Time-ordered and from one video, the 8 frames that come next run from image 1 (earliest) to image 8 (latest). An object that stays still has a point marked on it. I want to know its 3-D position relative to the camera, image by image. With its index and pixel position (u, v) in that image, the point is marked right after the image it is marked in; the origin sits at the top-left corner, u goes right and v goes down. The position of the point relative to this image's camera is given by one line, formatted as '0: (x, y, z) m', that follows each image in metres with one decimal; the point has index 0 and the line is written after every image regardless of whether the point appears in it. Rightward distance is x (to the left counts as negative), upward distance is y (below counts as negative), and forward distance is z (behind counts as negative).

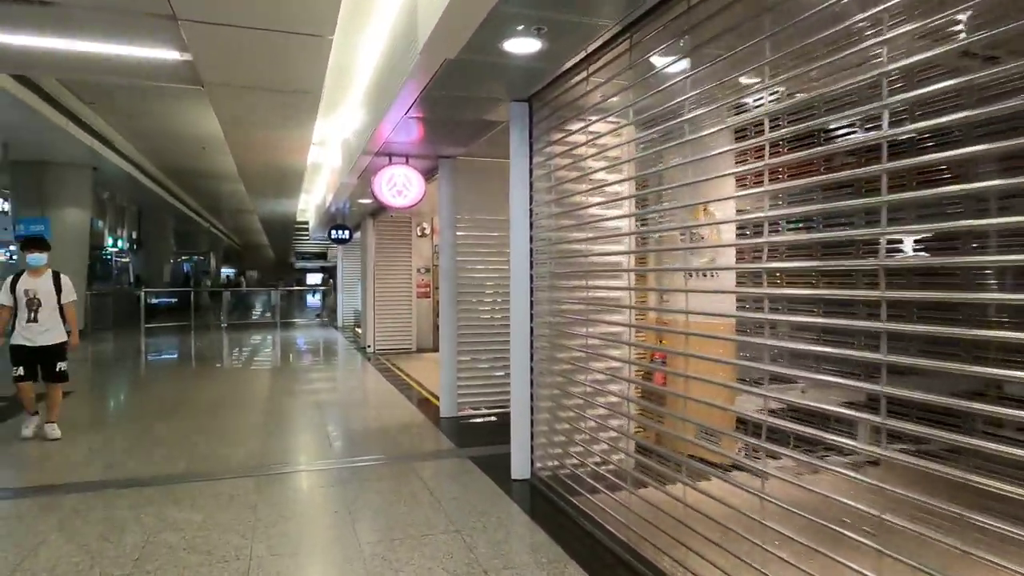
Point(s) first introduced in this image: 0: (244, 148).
0: (-3.1, +1.6, +7.7) m
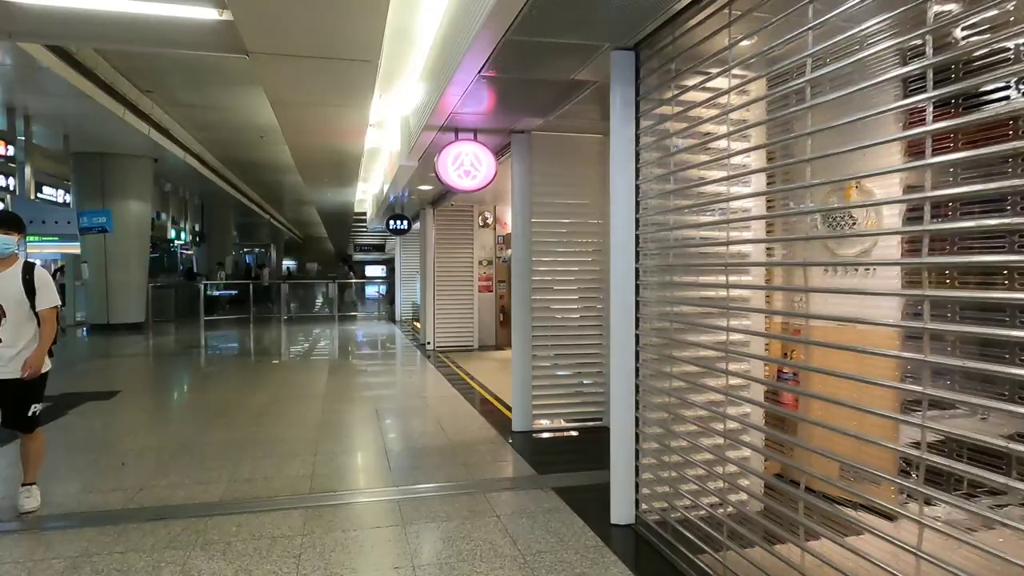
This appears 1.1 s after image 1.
0: (-2.3, +1.7, +7.2) m
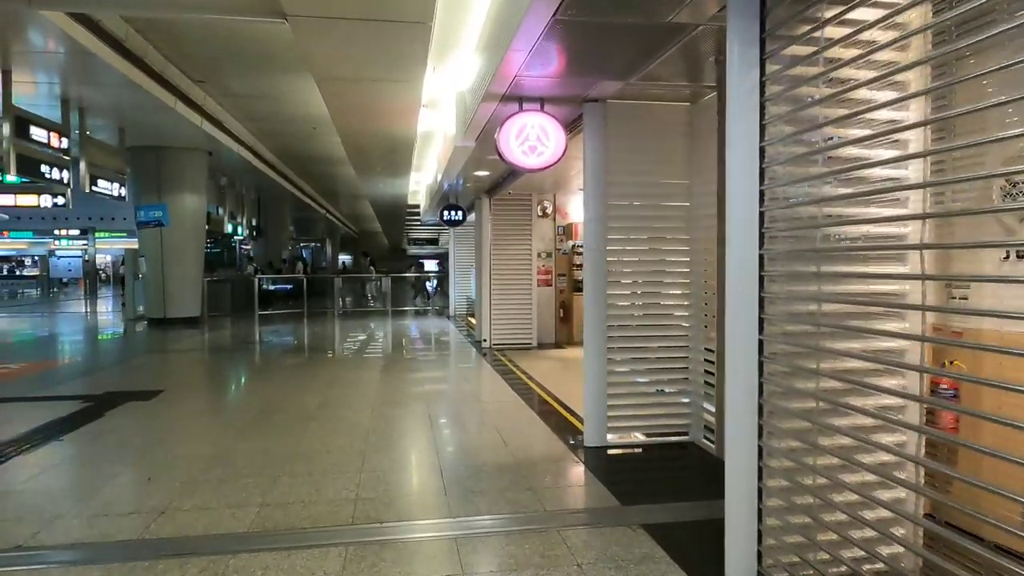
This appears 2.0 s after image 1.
0: (-1.7, +1.8, +6.7) m
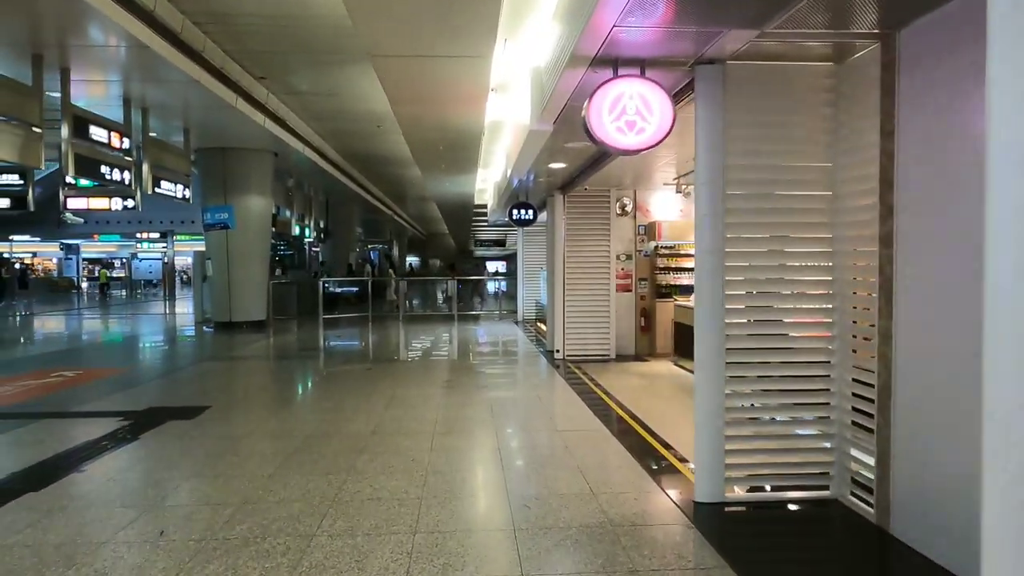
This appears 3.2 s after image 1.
0: (-1.0, +1.7, +6.0) m
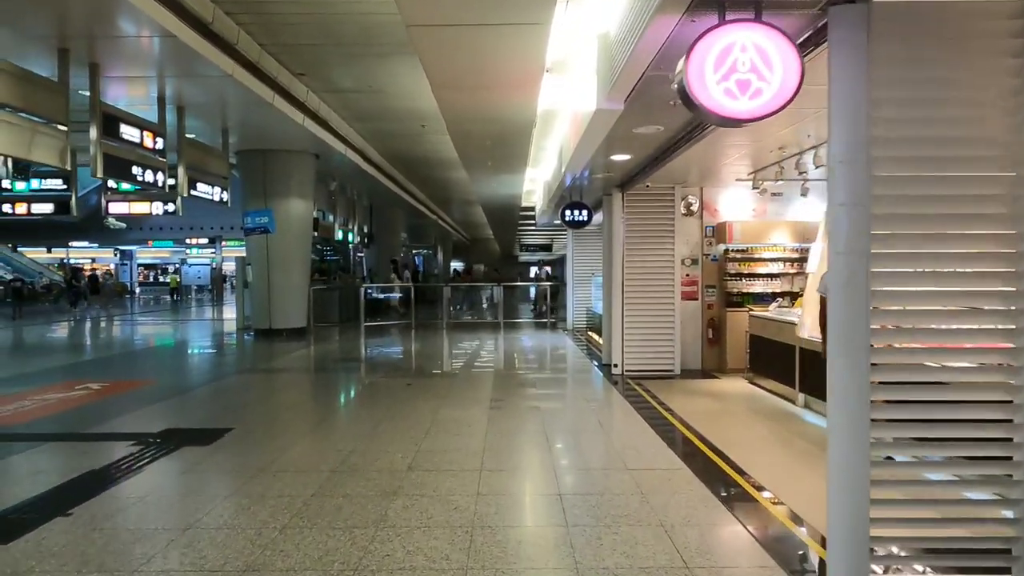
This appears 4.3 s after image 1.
0: (-0.5, +1.6, +5.3) m
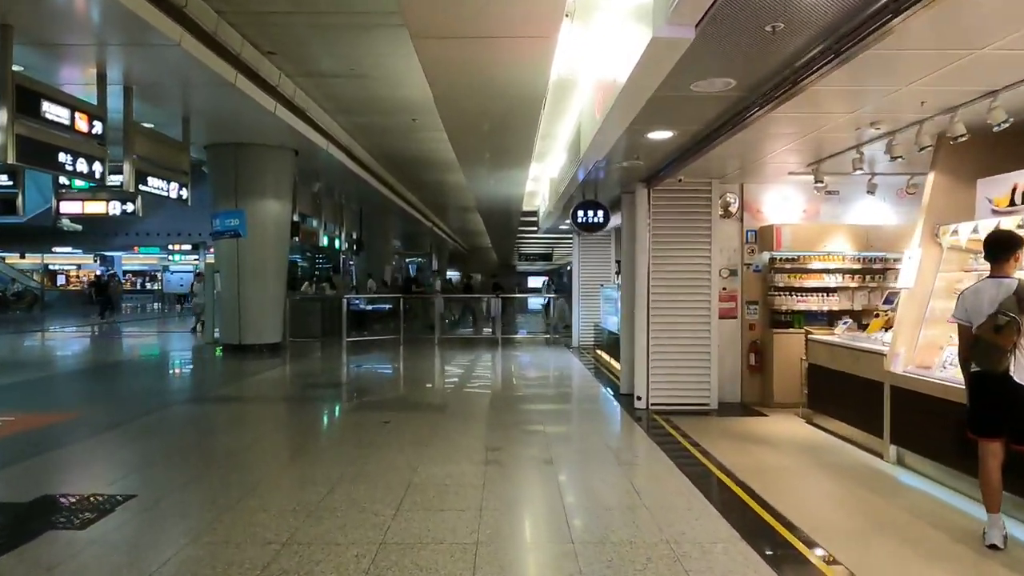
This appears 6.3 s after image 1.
0: (-0.5, +1.5, +4.0) m
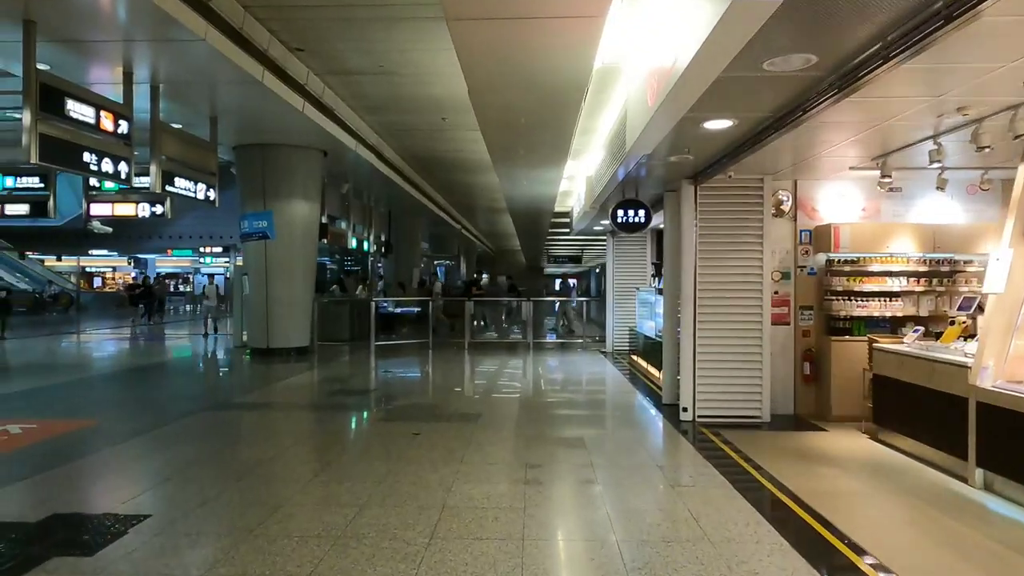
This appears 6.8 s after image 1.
0: (-0.2, +1.5, +3.6) m
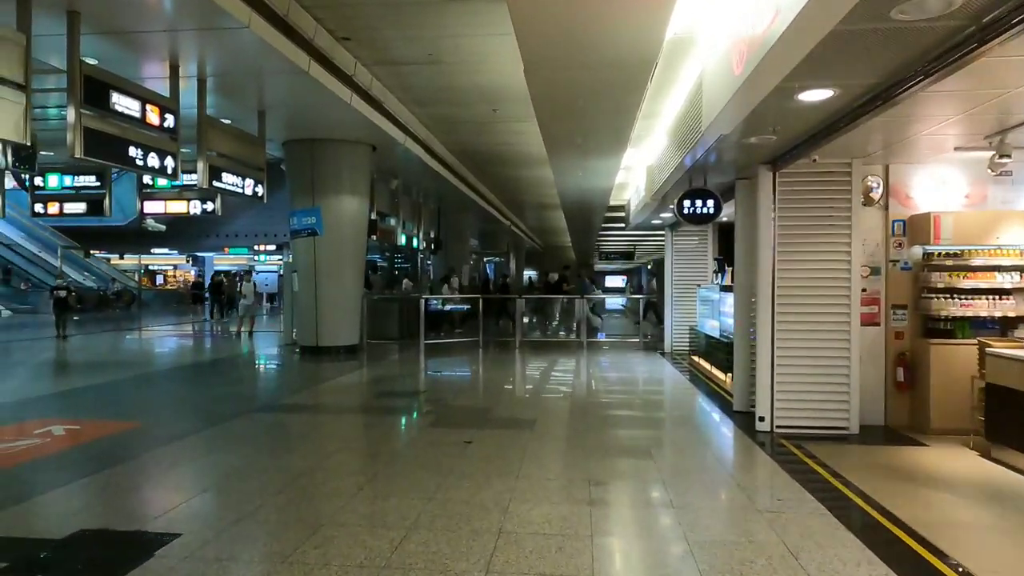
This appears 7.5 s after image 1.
0: (+0.1, +1.5, +3.2) m
